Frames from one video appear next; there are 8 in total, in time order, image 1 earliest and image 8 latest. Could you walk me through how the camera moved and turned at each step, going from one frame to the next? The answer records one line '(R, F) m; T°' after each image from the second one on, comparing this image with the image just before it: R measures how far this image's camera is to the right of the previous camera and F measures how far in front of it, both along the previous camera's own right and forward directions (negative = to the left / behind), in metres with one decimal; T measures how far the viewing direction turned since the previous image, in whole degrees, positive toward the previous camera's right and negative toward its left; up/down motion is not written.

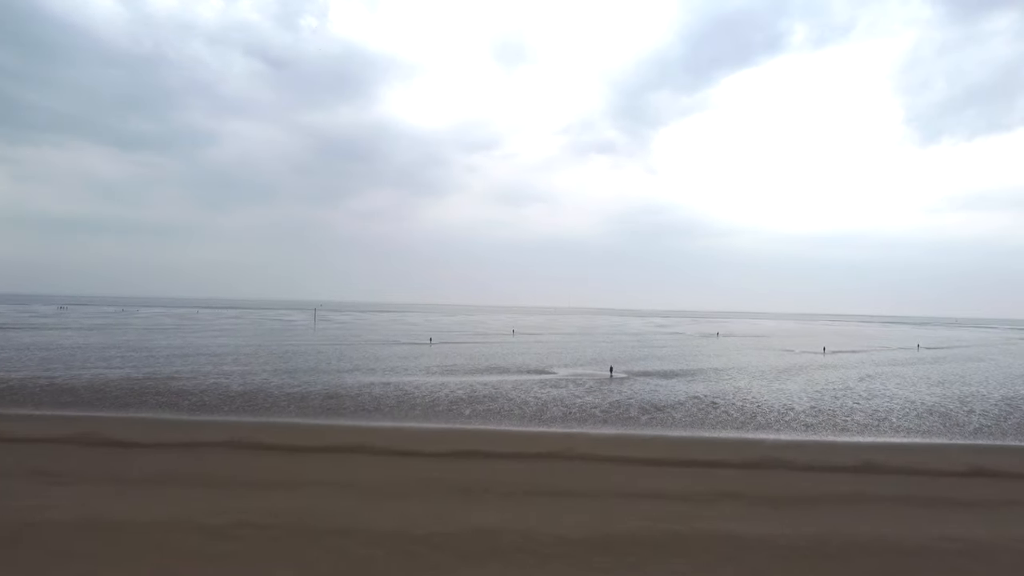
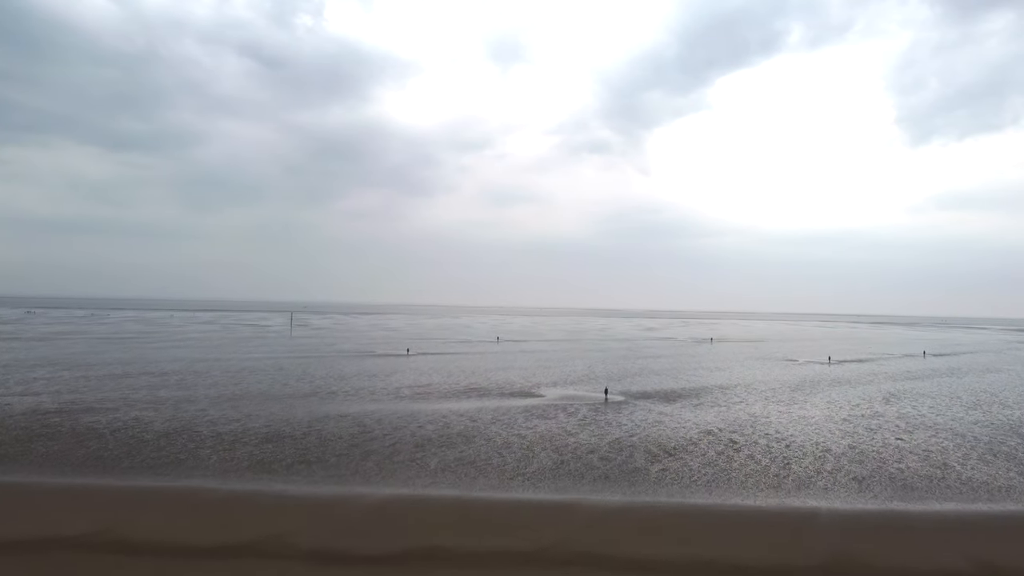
(+0.3, +4.6) m; +1°
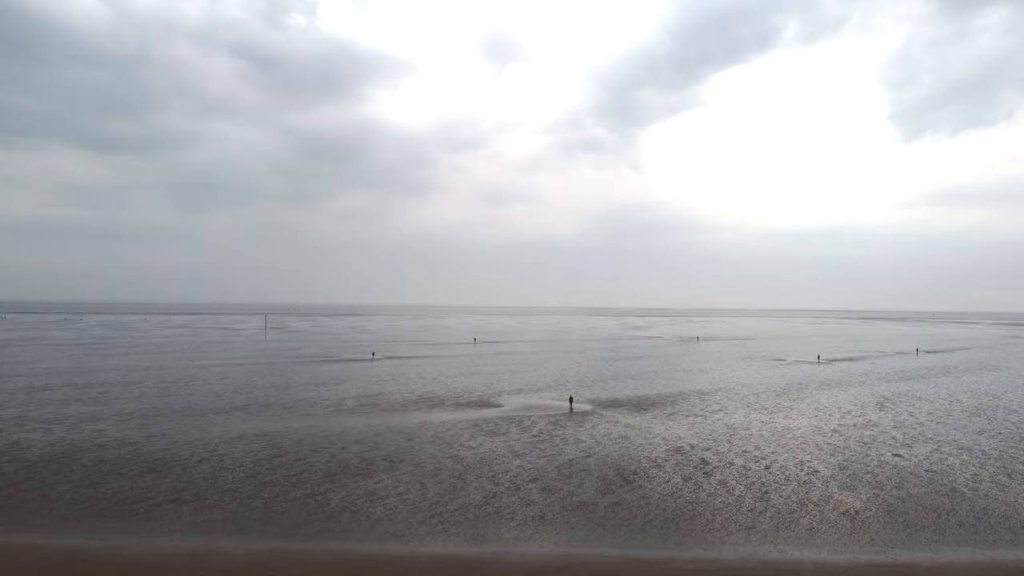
(+2.0, +3.3) m; +1°
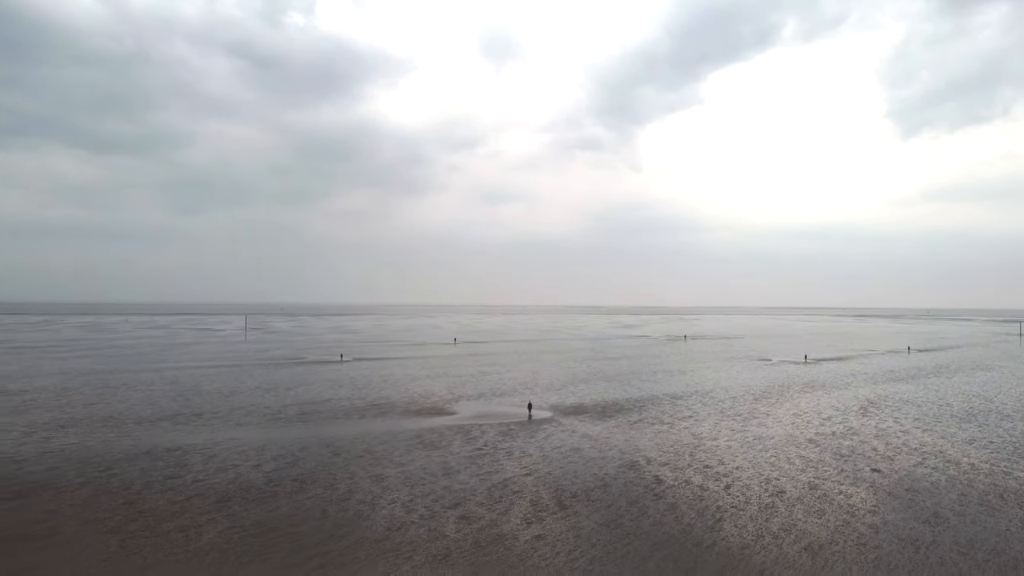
(+2.0, +2.3) m; 0°
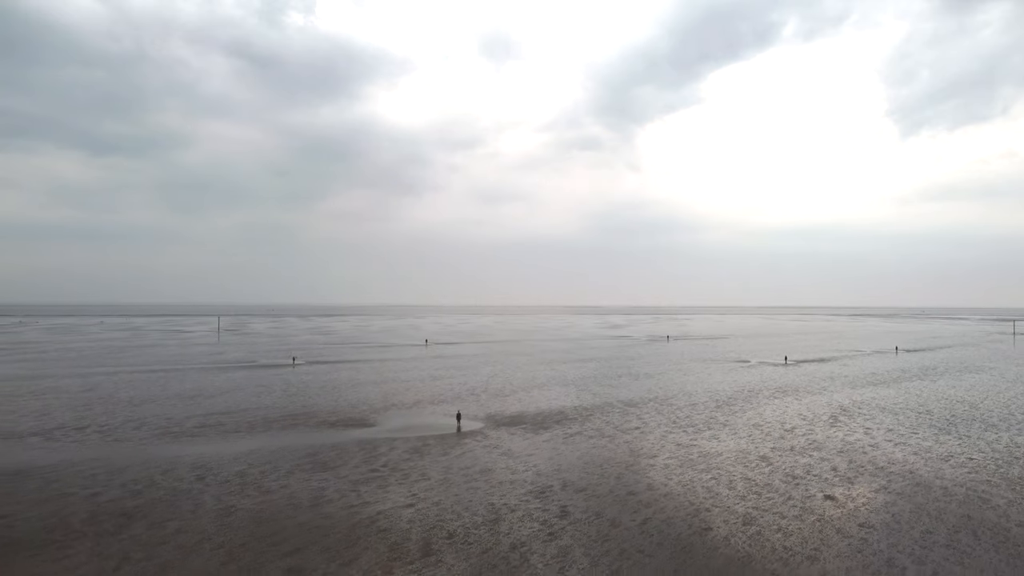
(+3.0, +2.9) m; 0°
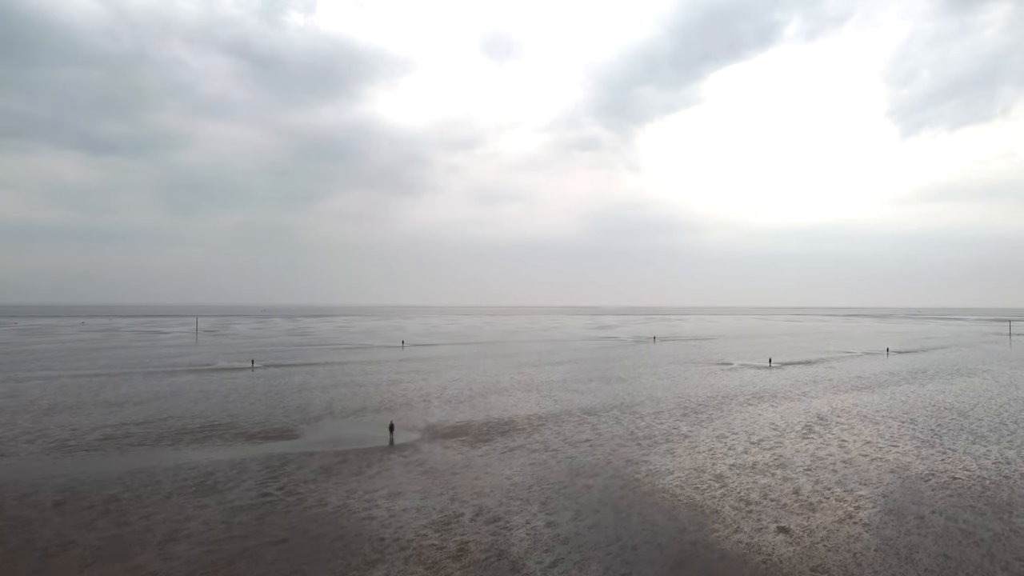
(+2.3, +2.3) m; 0°
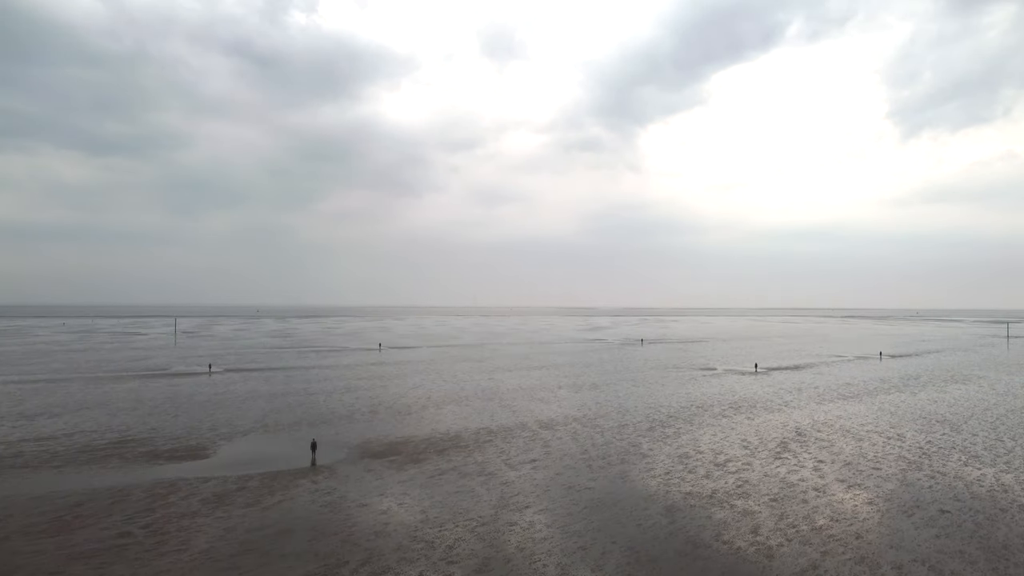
(+2.1, +2.3) m; 0°
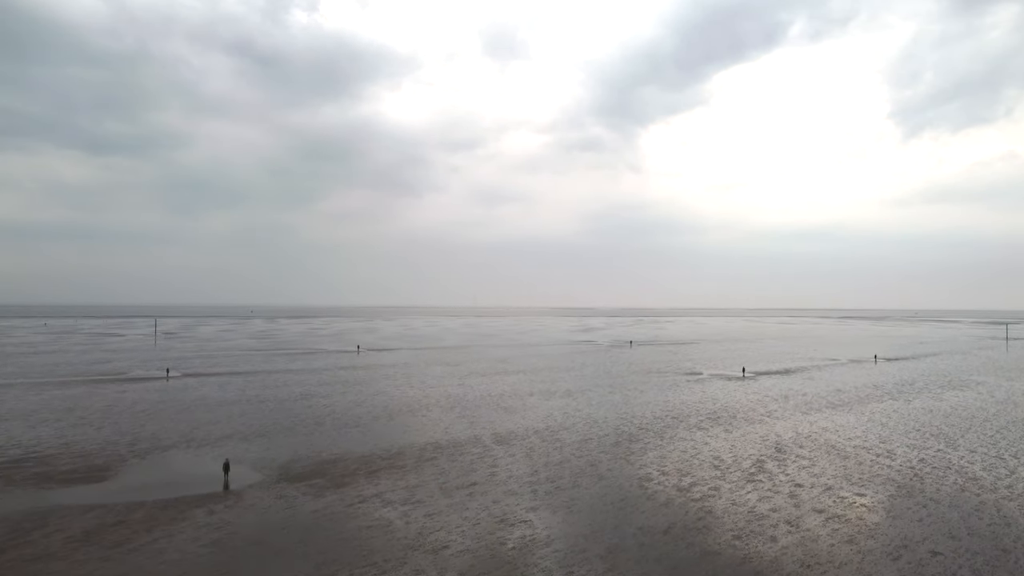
(+1.8, +2.2) m; 0°
